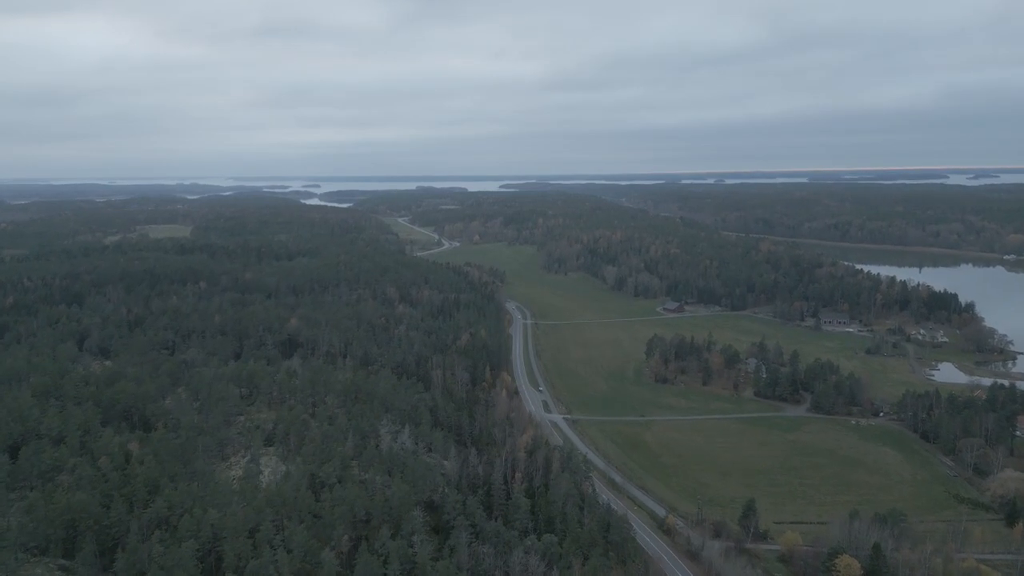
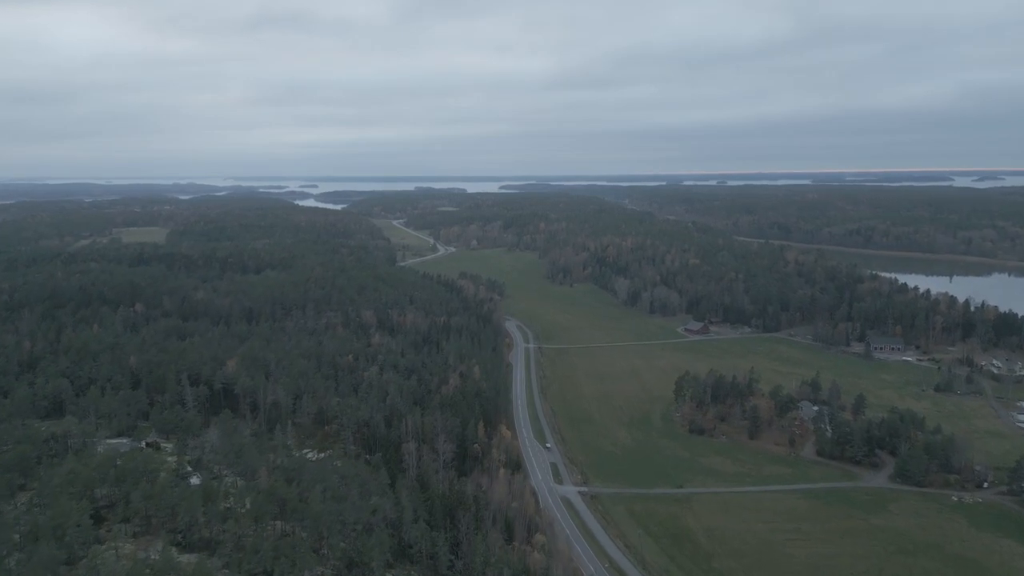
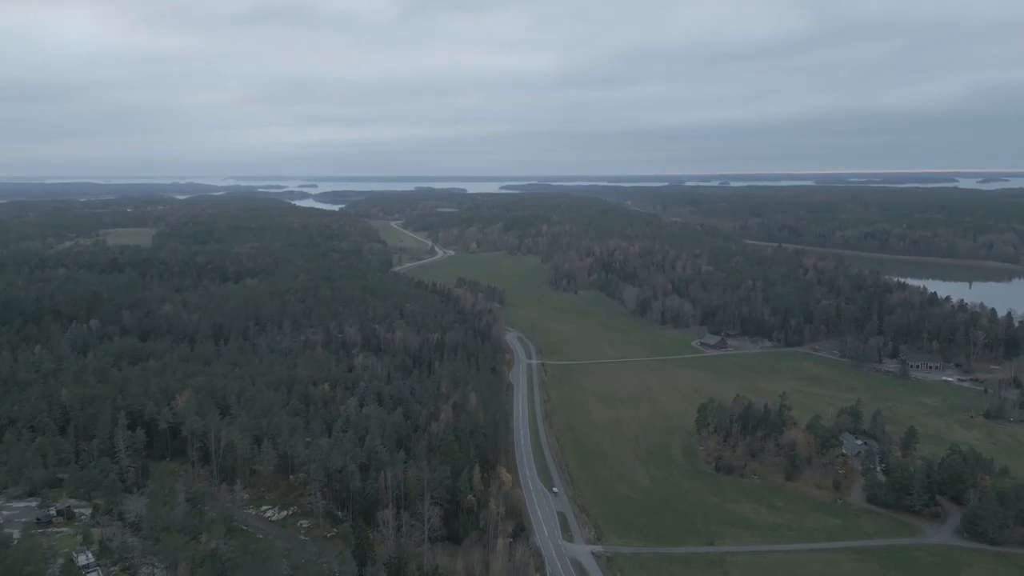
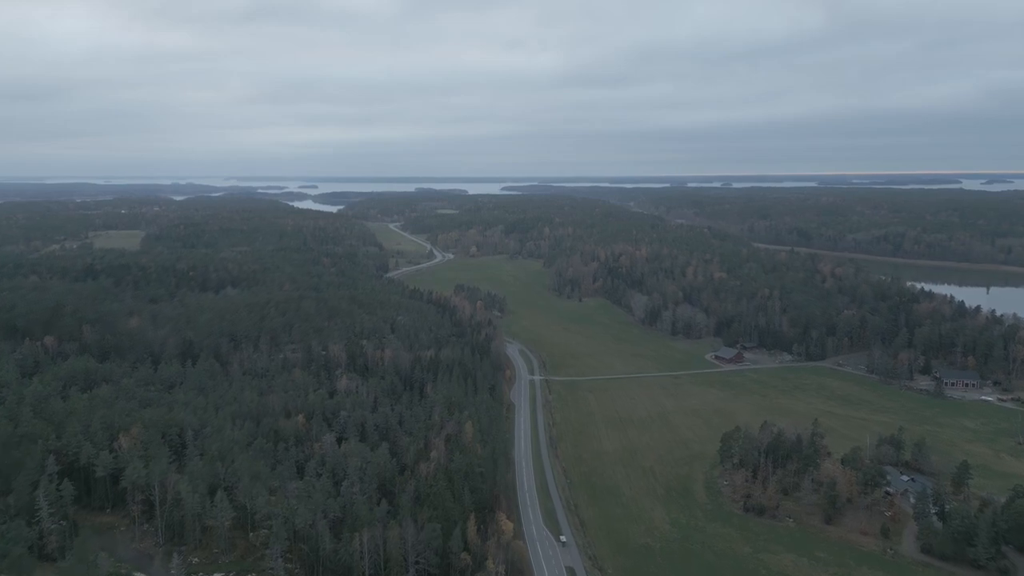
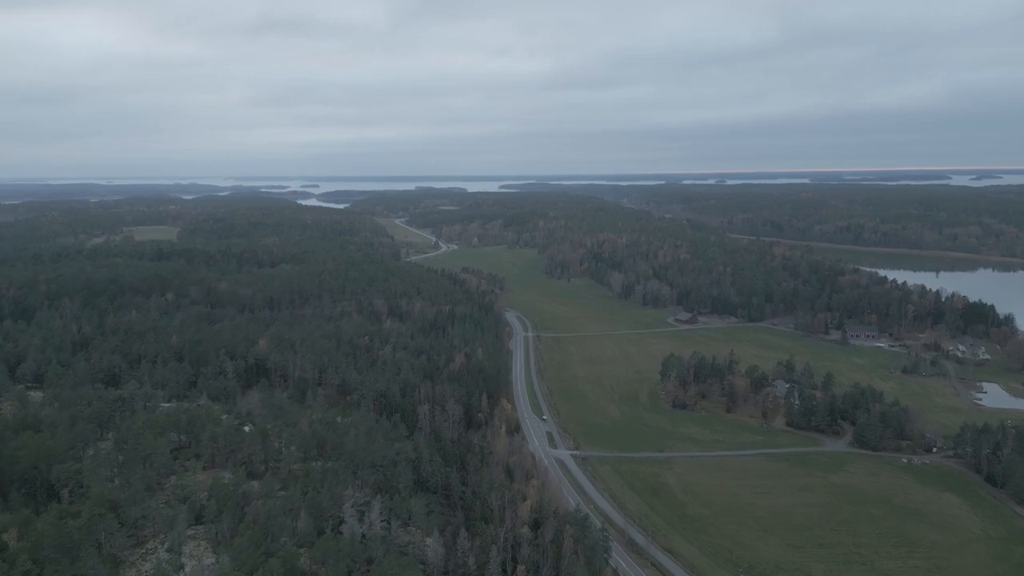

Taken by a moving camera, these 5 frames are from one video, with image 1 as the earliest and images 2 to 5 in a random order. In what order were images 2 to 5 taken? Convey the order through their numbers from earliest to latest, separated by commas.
5, 2, 3, 4
